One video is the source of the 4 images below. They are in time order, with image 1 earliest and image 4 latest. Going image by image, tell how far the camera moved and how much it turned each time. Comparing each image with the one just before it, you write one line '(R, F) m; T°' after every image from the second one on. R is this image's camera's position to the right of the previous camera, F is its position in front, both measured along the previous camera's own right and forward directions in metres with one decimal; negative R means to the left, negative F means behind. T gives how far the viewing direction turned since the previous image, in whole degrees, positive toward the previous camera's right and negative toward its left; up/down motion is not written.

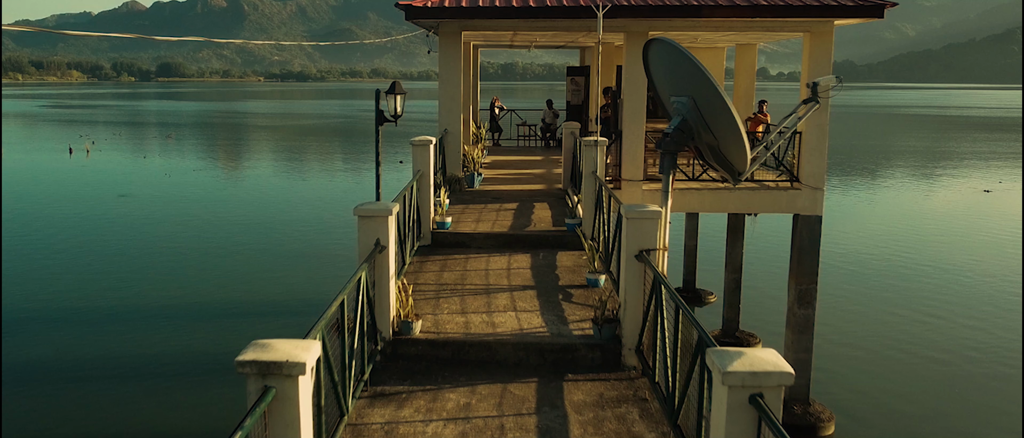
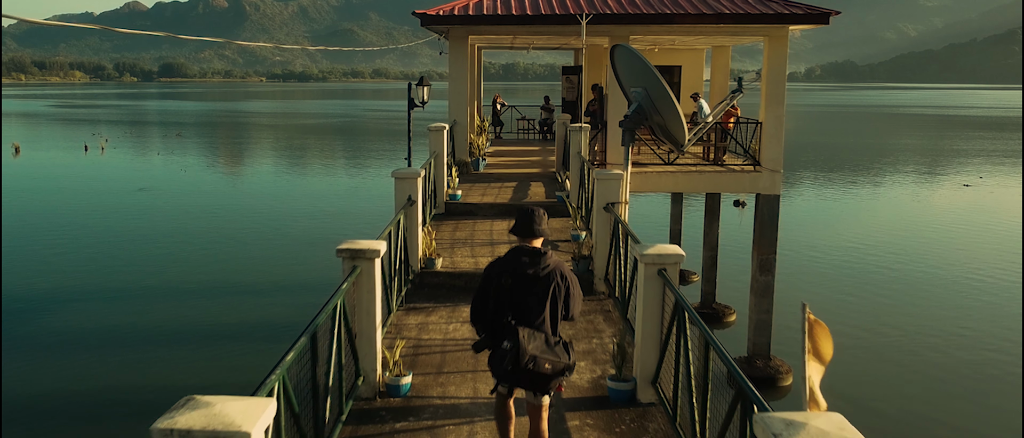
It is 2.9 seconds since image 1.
(0.0, -2.2) m; 0°
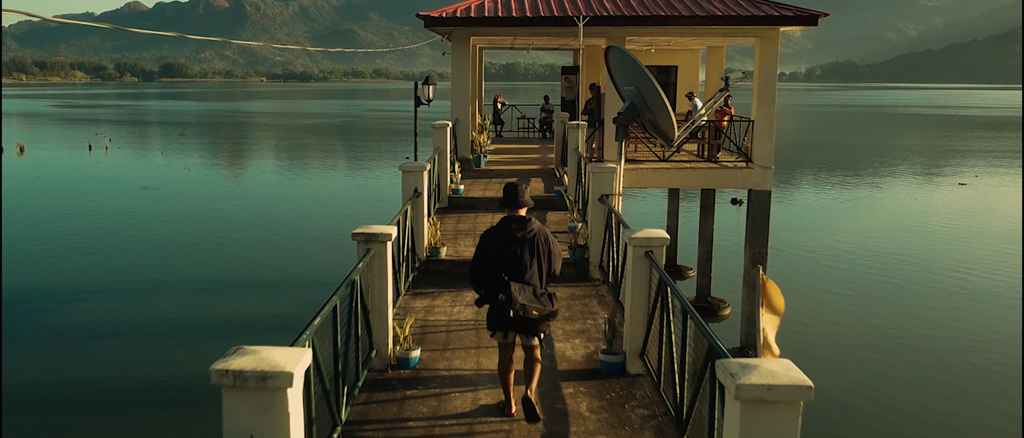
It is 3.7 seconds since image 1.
(0.0, -0.6) m; 0°
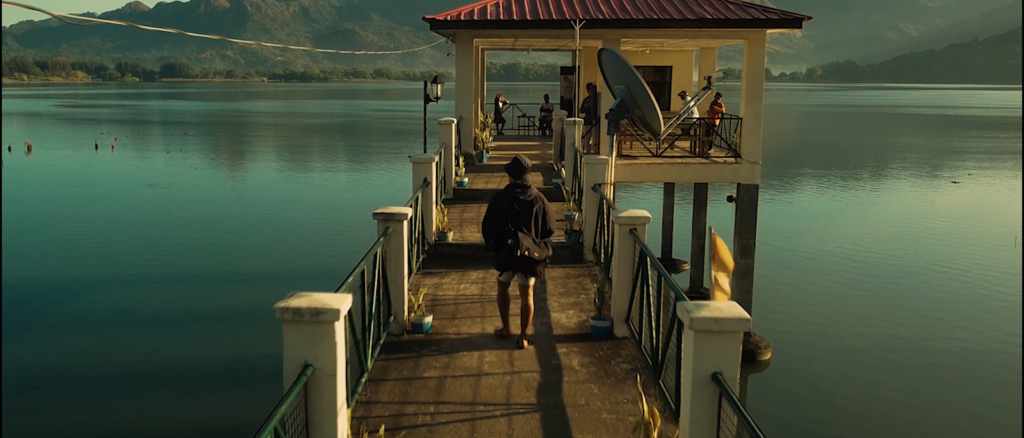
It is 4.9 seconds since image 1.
(0.0, -0.9) m; 0°
